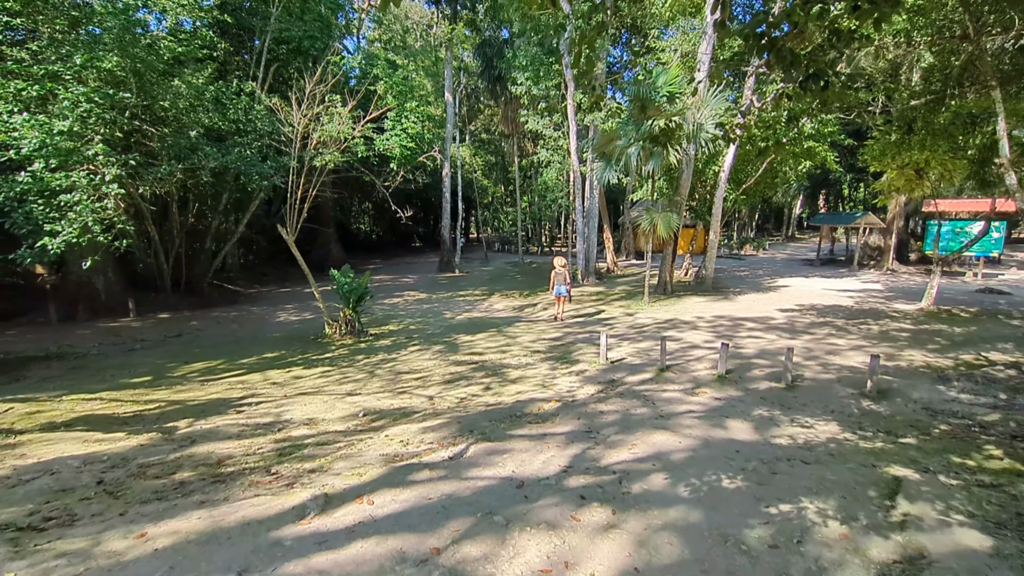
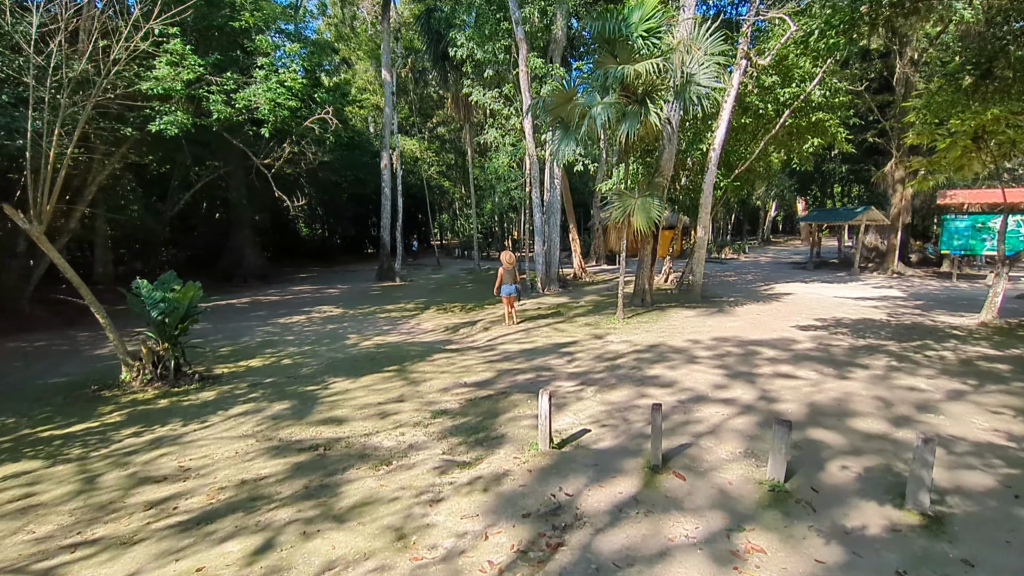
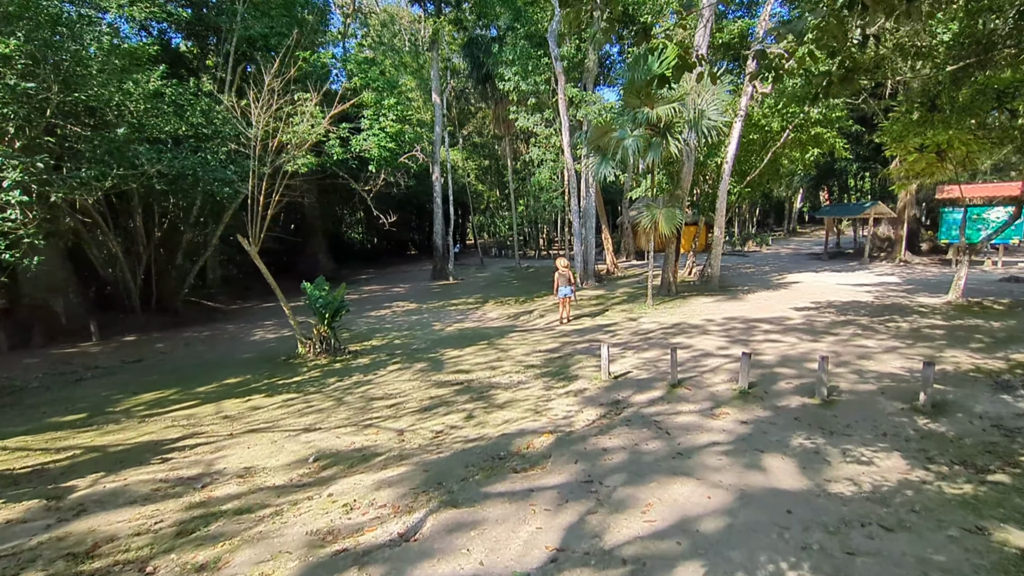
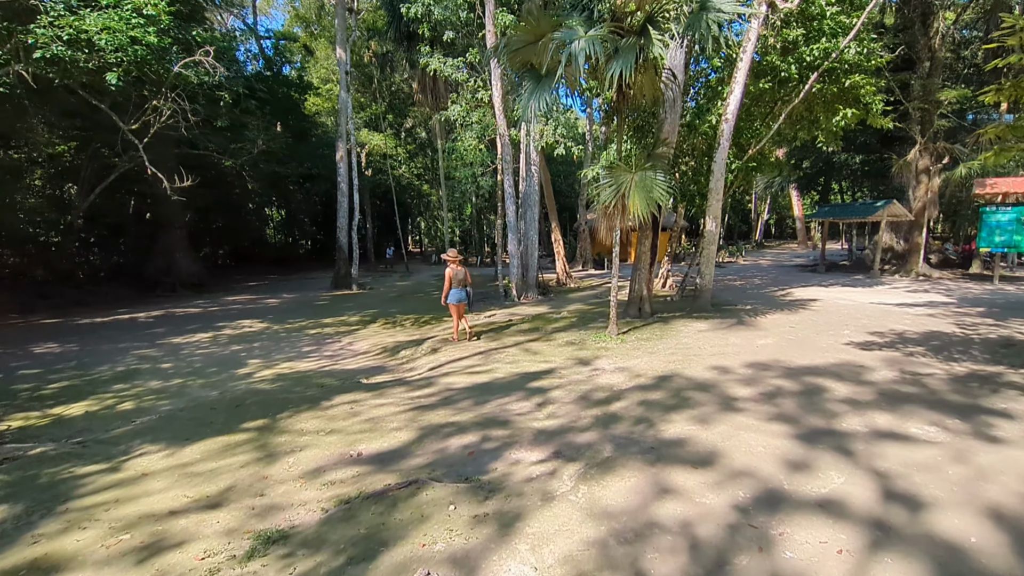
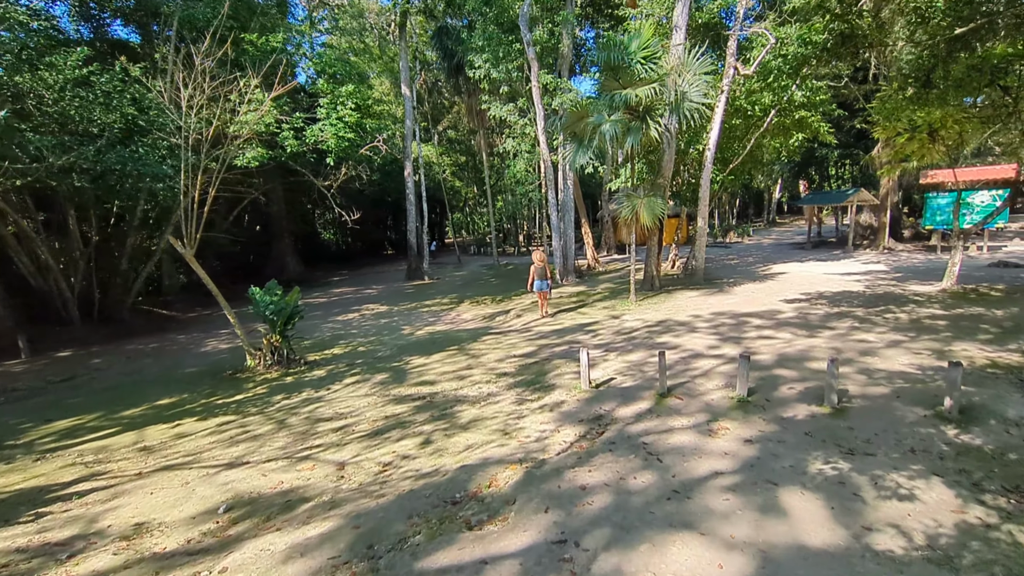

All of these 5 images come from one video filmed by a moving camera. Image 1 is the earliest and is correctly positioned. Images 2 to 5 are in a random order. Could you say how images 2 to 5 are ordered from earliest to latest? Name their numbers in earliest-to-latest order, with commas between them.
3, 5, 2, 4
